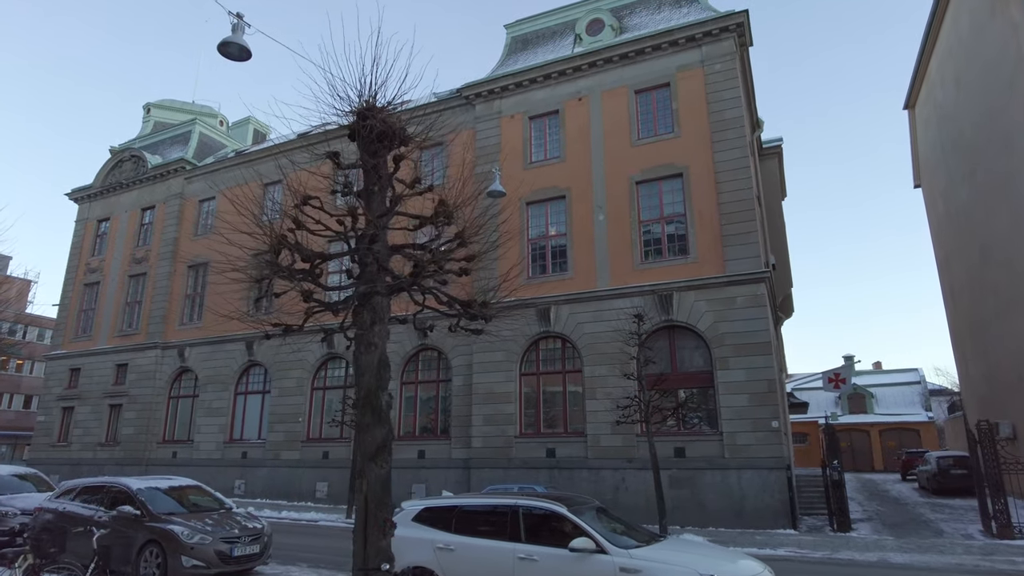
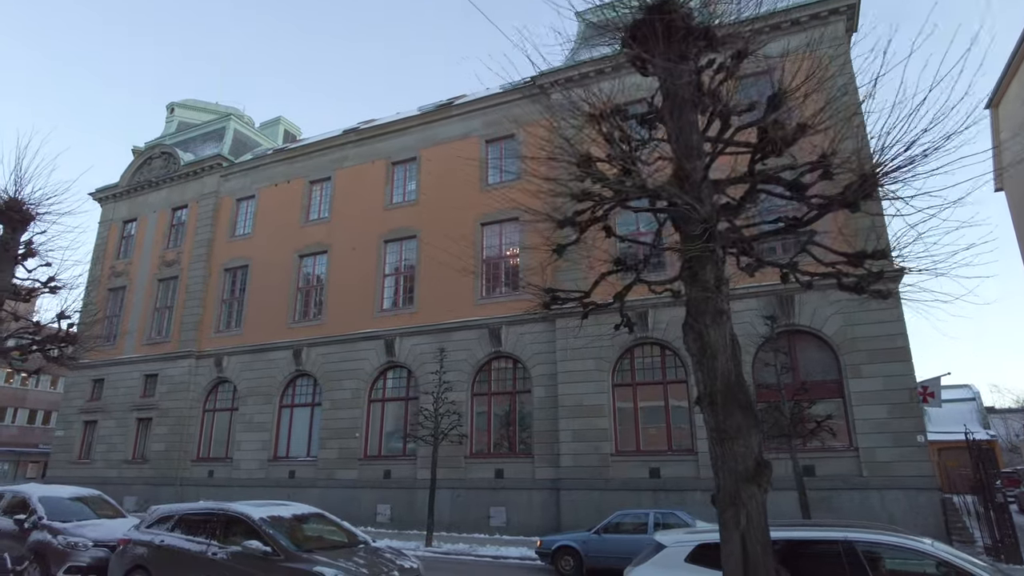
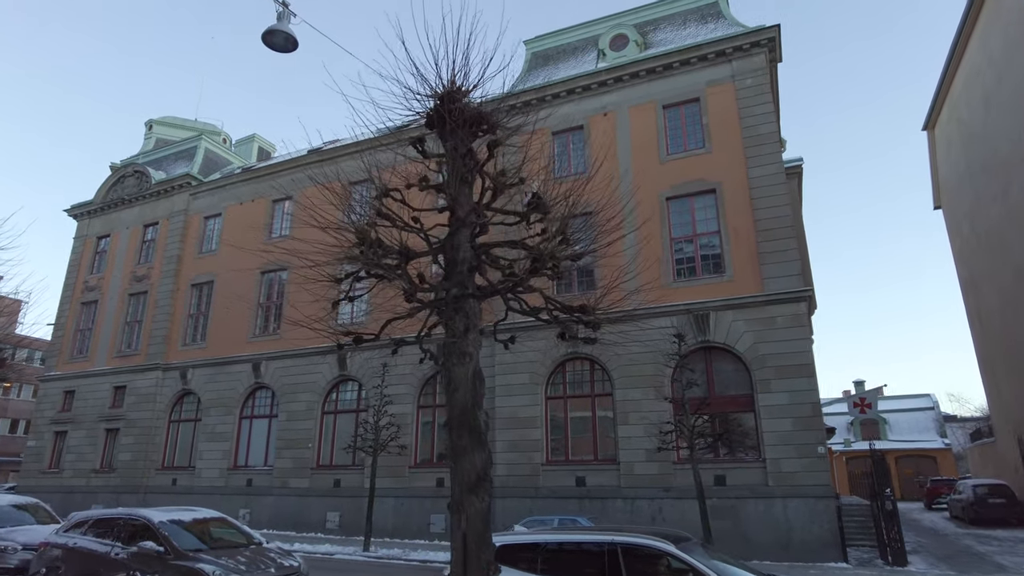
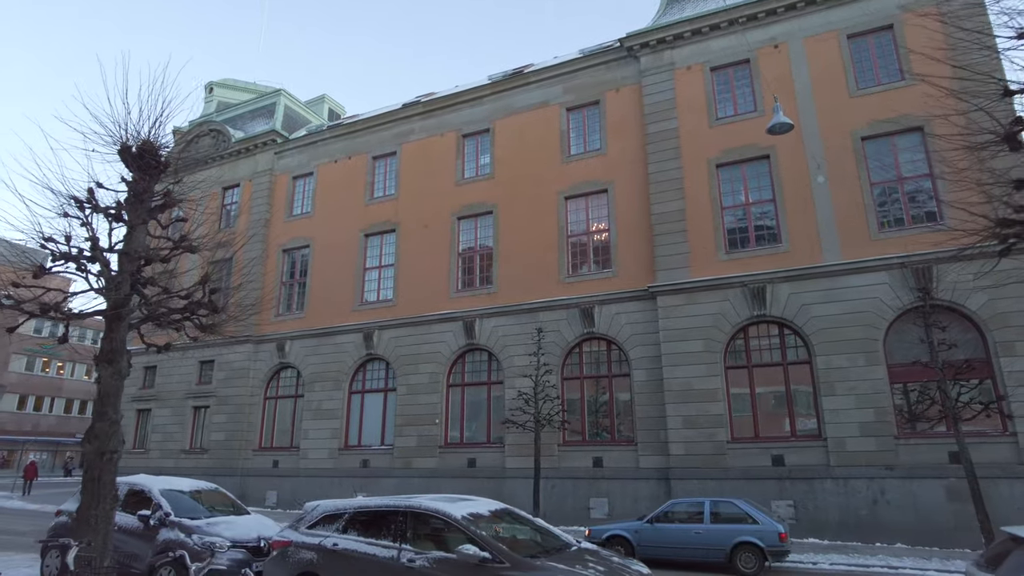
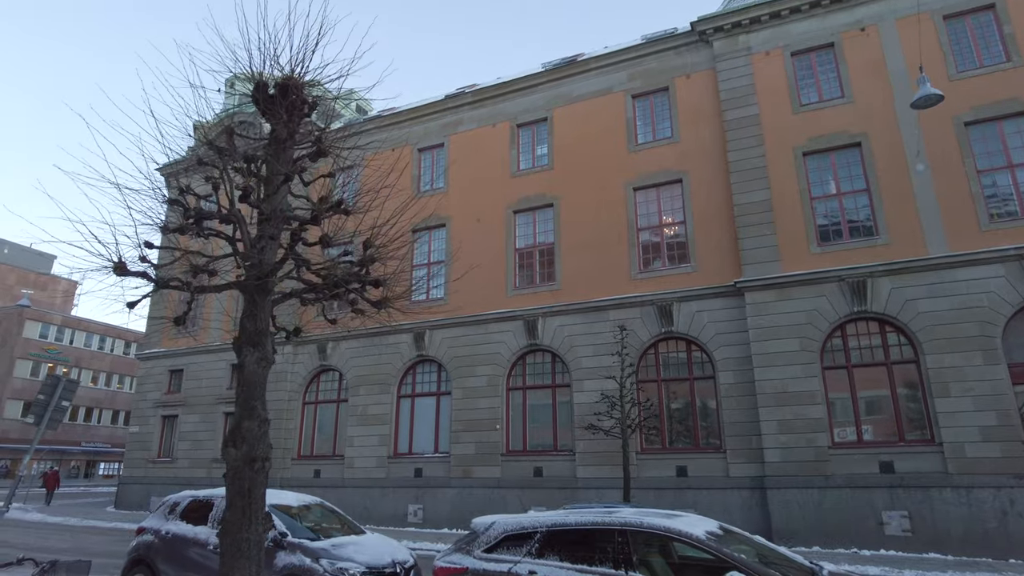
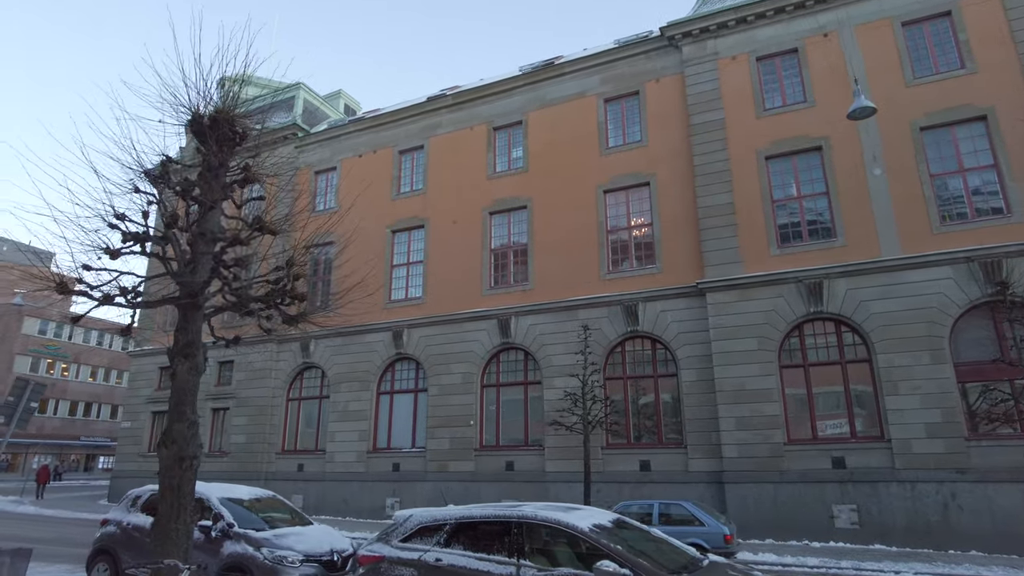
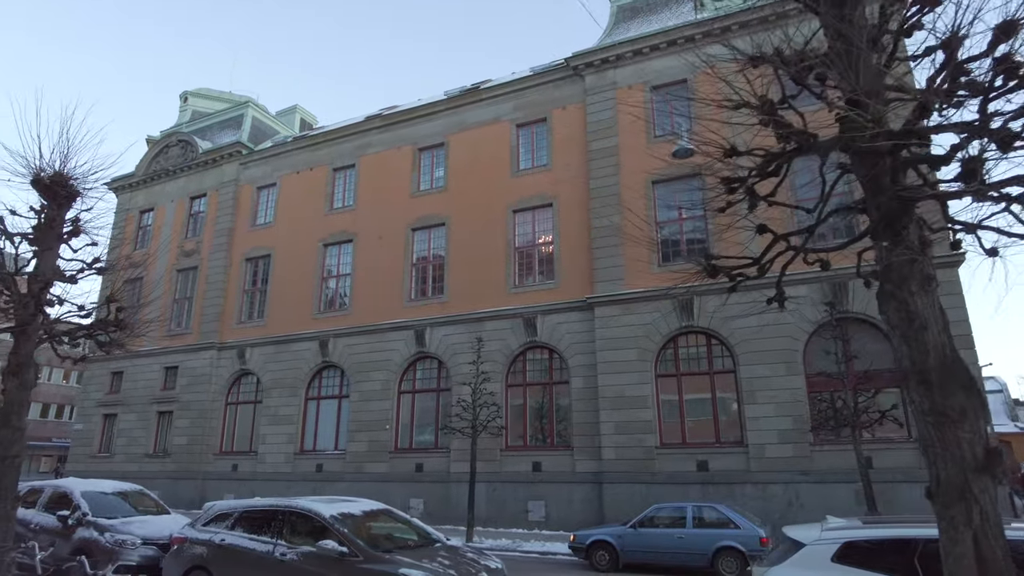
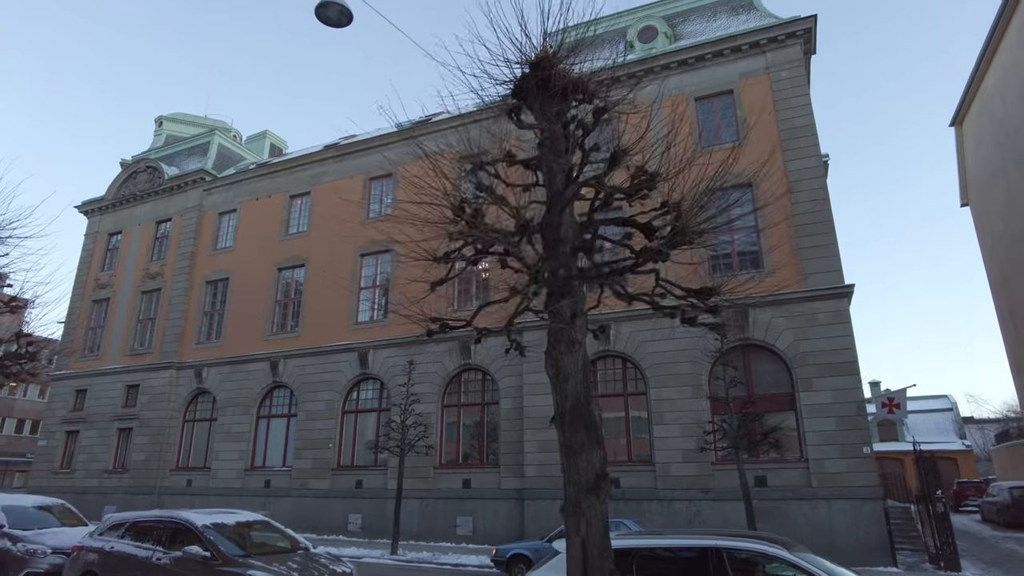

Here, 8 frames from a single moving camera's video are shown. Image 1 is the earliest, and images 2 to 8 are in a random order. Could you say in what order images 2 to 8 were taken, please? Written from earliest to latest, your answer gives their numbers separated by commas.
3, 8, 2, 7, 4, 6, 5
